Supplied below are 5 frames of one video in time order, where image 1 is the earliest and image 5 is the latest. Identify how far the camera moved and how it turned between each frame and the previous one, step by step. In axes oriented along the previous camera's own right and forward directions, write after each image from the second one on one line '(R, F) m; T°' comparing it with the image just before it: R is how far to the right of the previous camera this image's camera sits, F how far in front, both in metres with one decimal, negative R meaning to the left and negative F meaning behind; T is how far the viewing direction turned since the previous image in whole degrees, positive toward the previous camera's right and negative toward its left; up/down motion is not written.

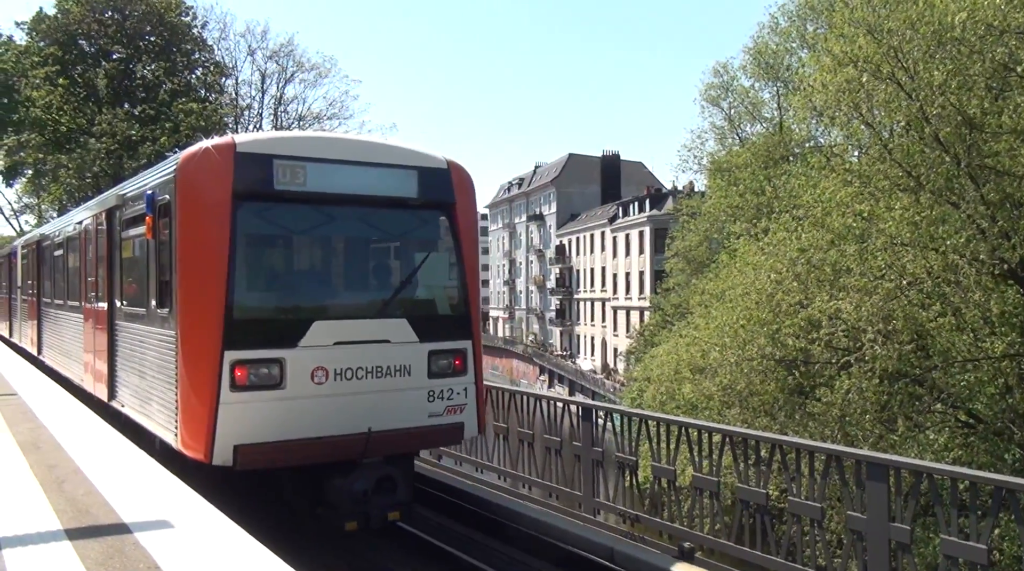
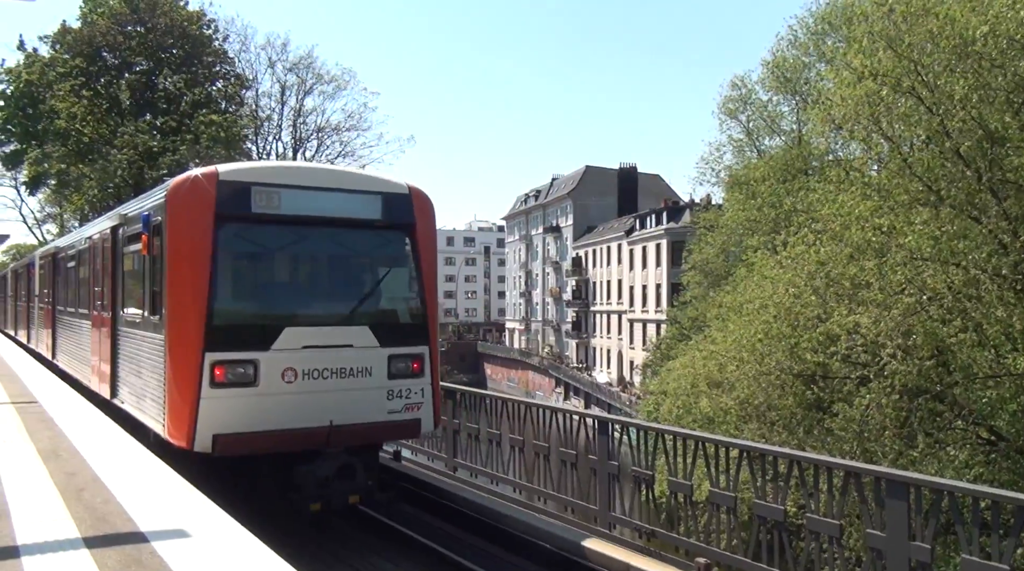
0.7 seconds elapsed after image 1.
(0.0, 0.0) m; -1°
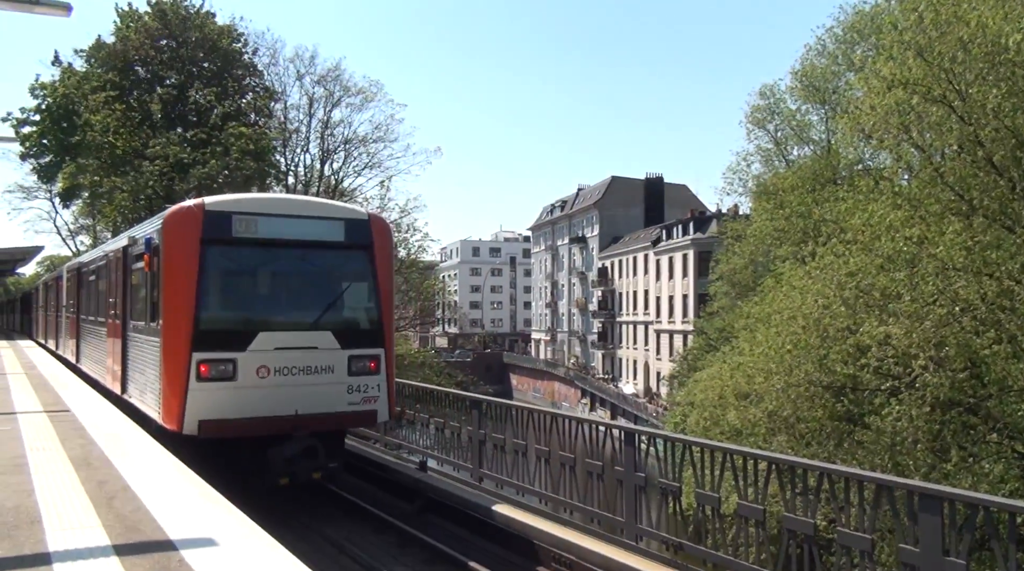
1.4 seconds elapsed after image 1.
(0.0, 0.0) m; -2°
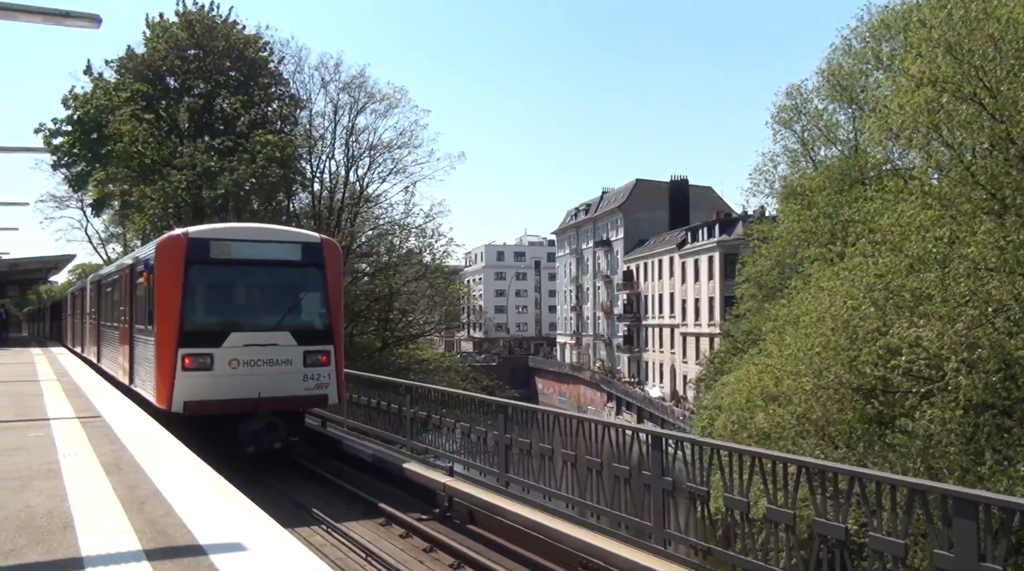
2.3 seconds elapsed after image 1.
(0.0, 0.0) m; -2°
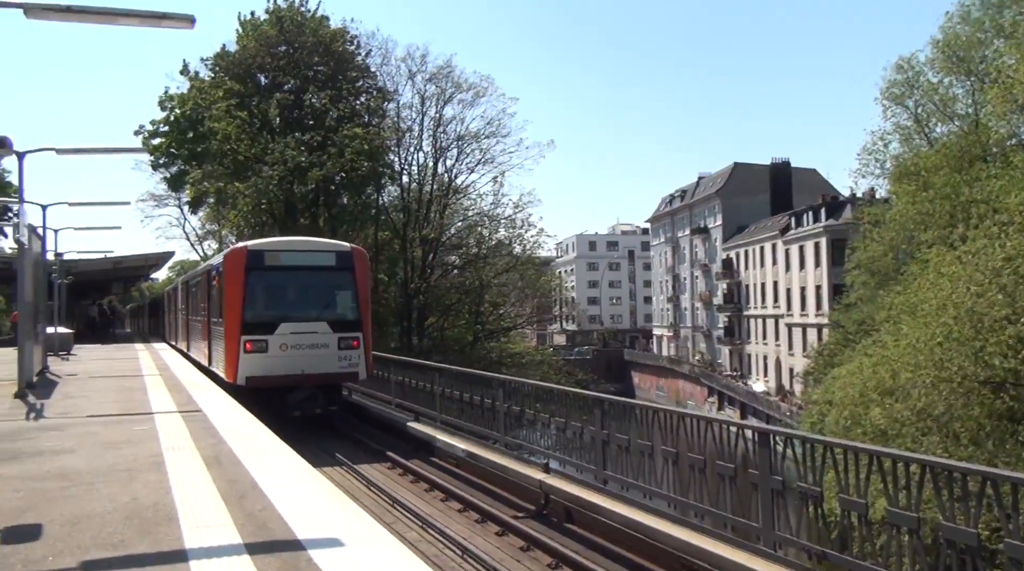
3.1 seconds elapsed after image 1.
(0.0, +0.3) m; -6°
